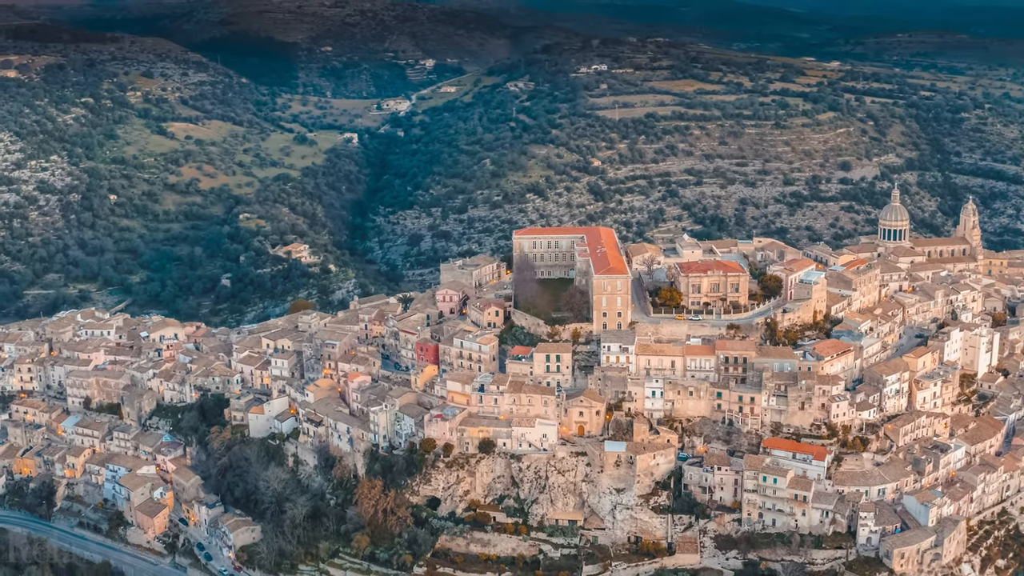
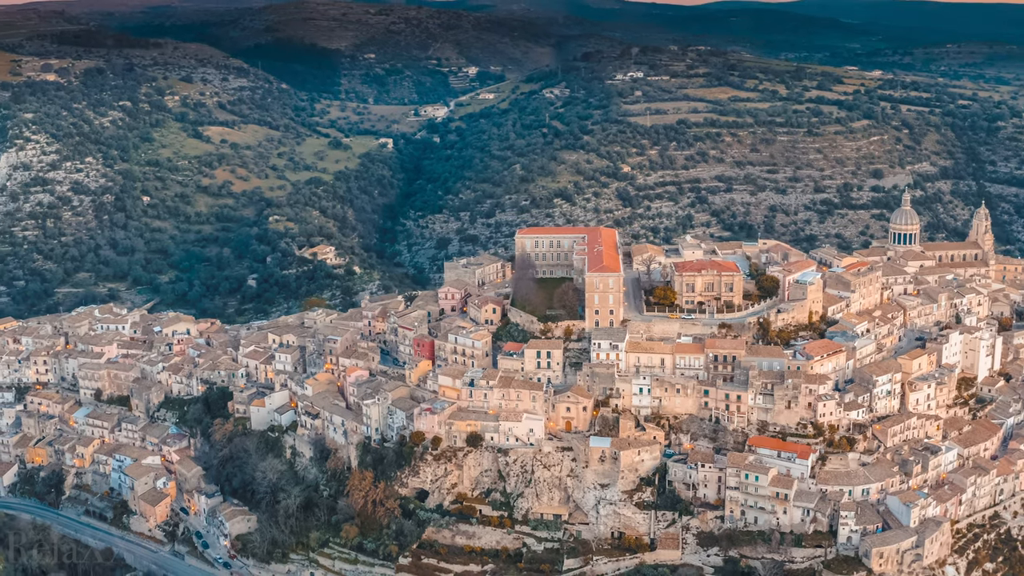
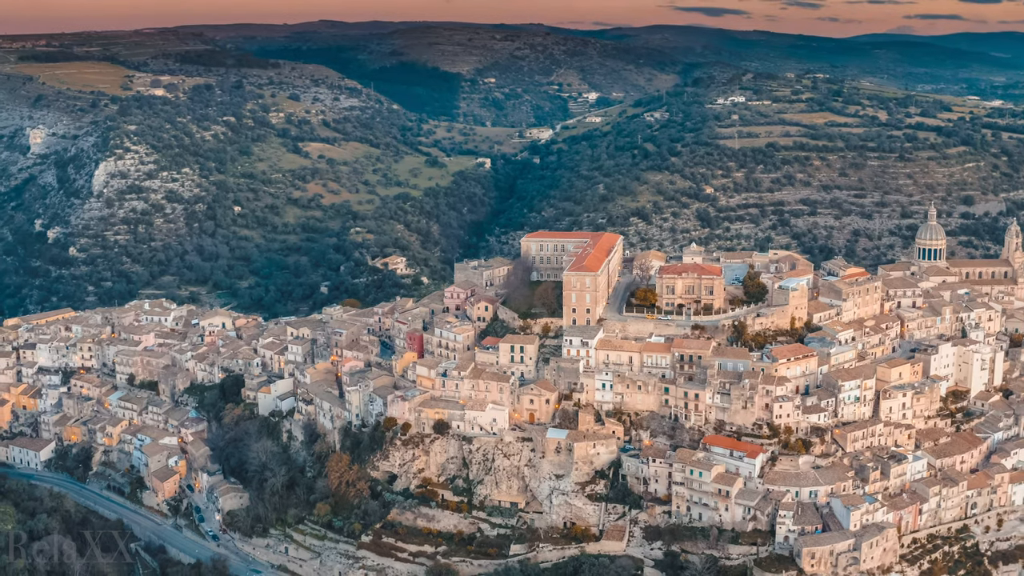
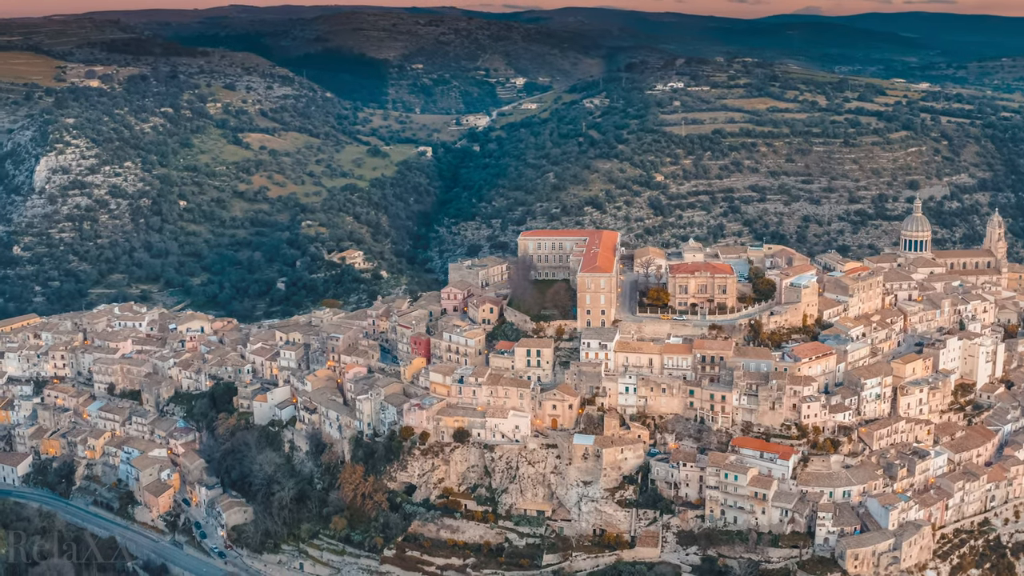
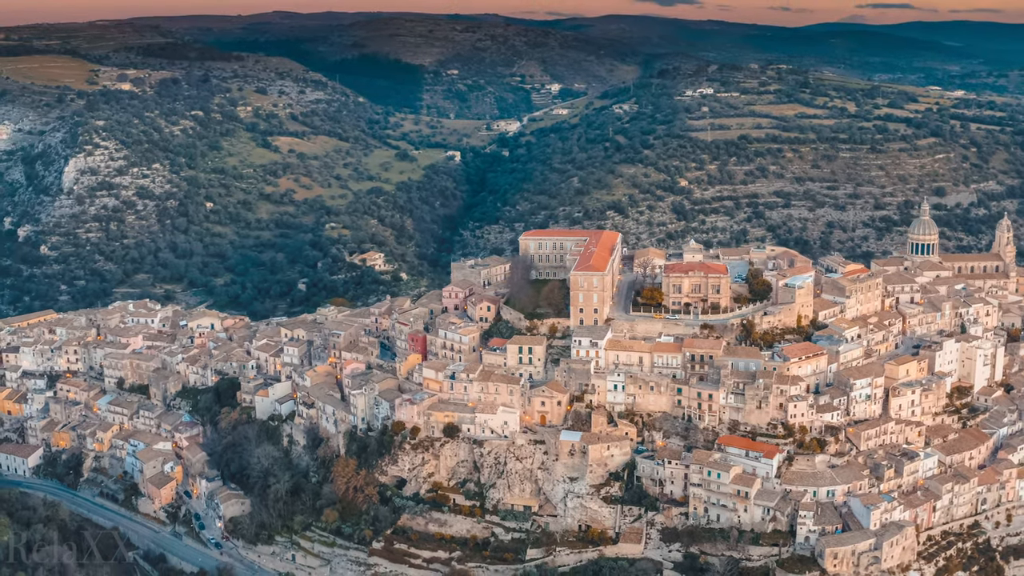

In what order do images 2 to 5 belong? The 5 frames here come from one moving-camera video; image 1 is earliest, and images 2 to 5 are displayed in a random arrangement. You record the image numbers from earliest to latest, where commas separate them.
2, 4, 5, 3
